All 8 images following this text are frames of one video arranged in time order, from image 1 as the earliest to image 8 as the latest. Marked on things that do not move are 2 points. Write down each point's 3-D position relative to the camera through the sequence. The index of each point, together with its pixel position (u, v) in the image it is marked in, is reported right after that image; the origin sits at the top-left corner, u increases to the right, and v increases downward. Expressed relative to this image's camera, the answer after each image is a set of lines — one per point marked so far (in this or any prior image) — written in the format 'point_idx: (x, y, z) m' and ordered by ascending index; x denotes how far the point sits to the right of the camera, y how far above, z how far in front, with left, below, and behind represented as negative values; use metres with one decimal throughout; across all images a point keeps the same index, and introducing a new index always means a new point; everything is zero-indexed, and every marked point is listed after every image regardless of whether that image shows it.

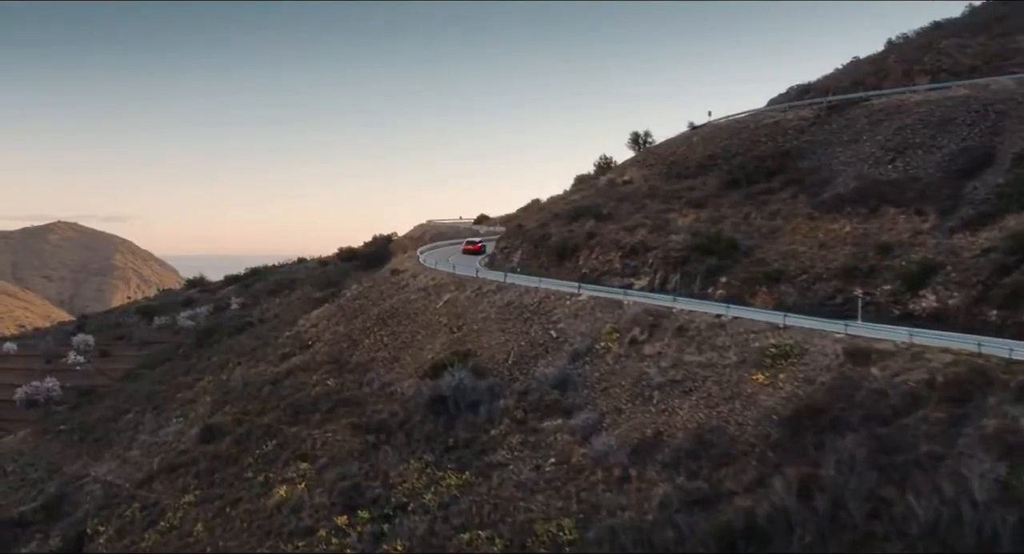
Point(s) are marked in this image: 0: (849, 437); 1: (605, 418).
0: (+4.2, -2.0, +17.5) m
1: (+1.3, -2.0, +19.9) m
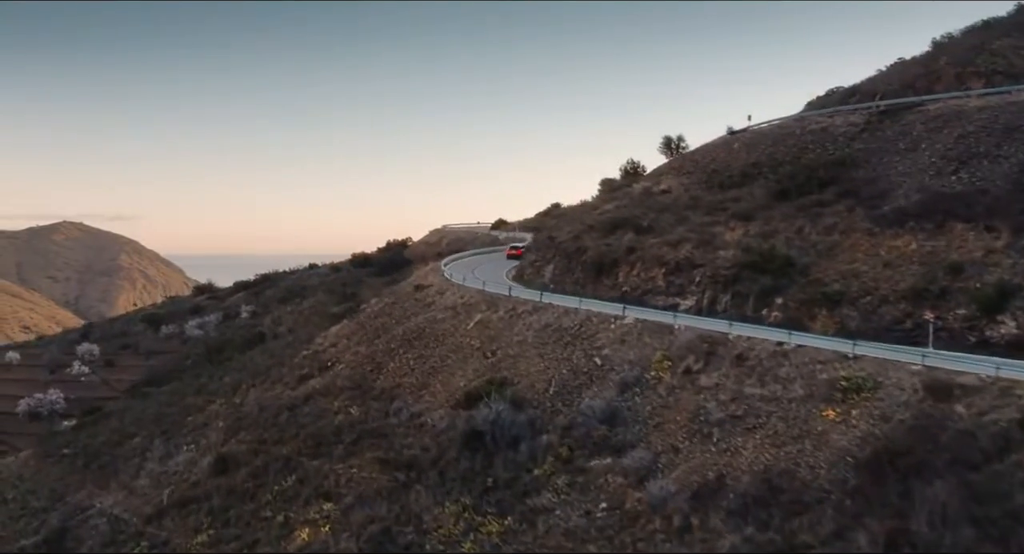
0: (+4.8, -2.3, +15.7) m
1: (+1.9, -2.3, +18.1) m
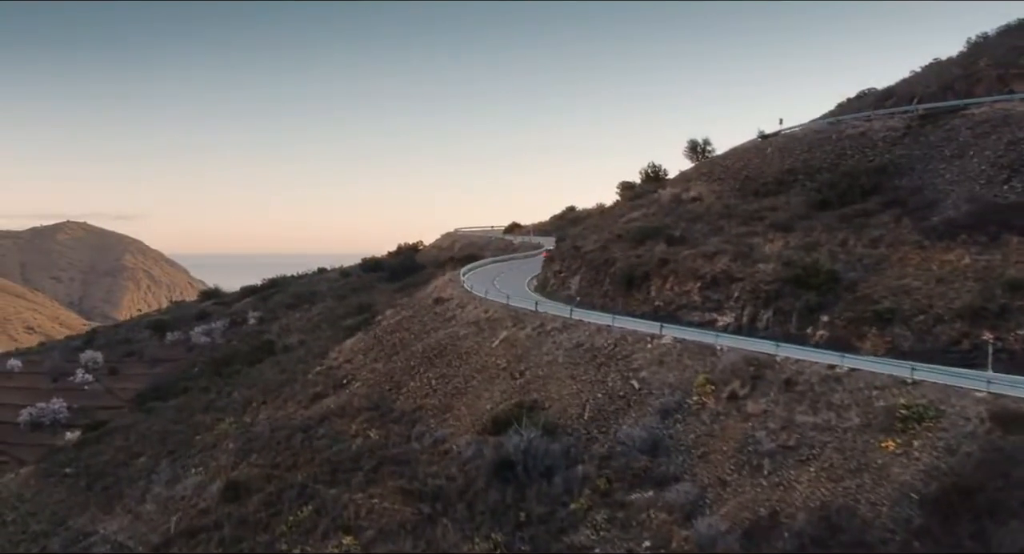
0: (+5.2, -2.6, +14.4) m
1: (+2.4, -2.6, +16.8) m
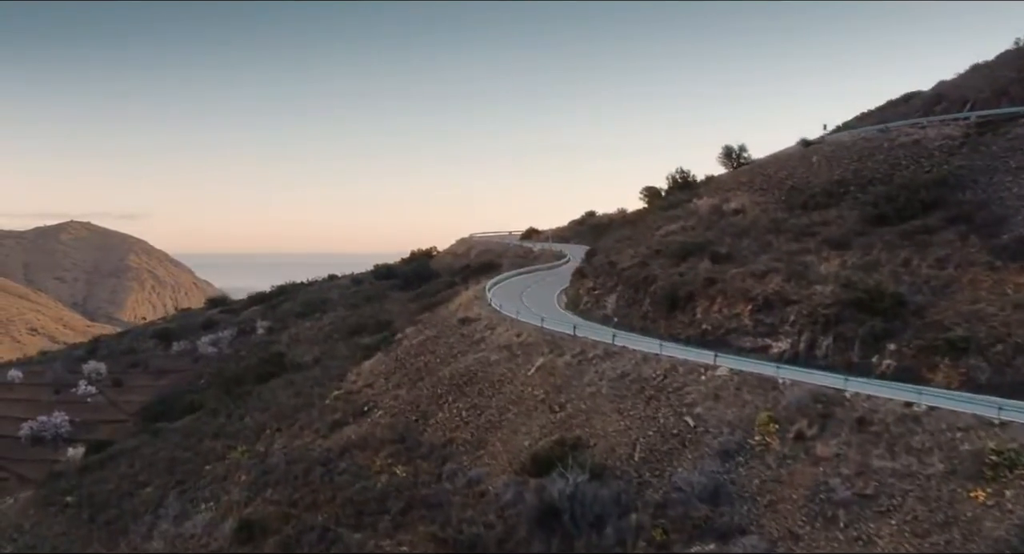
0: (+5.7, -2.9, +12.7) m
1: (+2.9, -2.9, +15.2) m
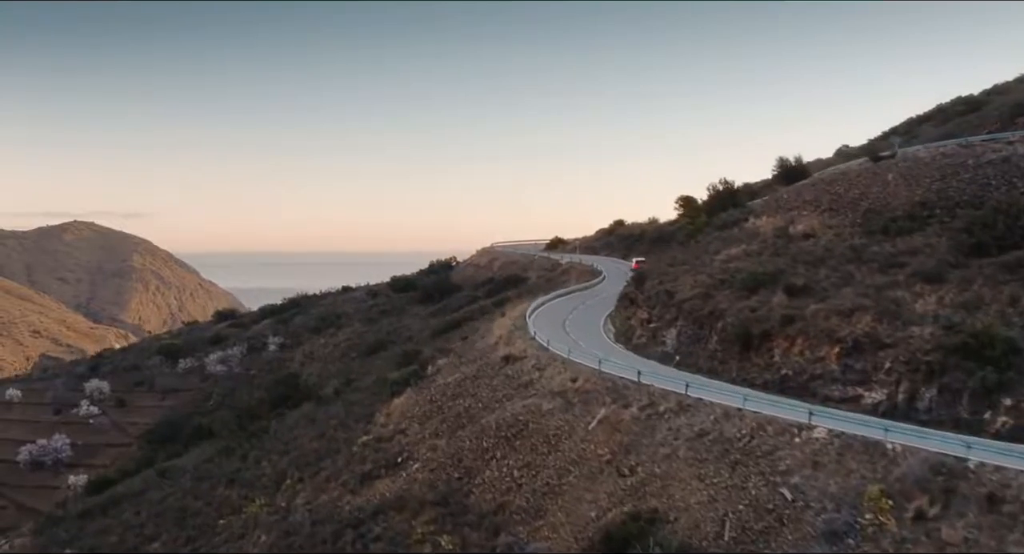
0: (+6.4, -3.5, +10.2) m
1: (+3.6, -3.5, +12.7) m
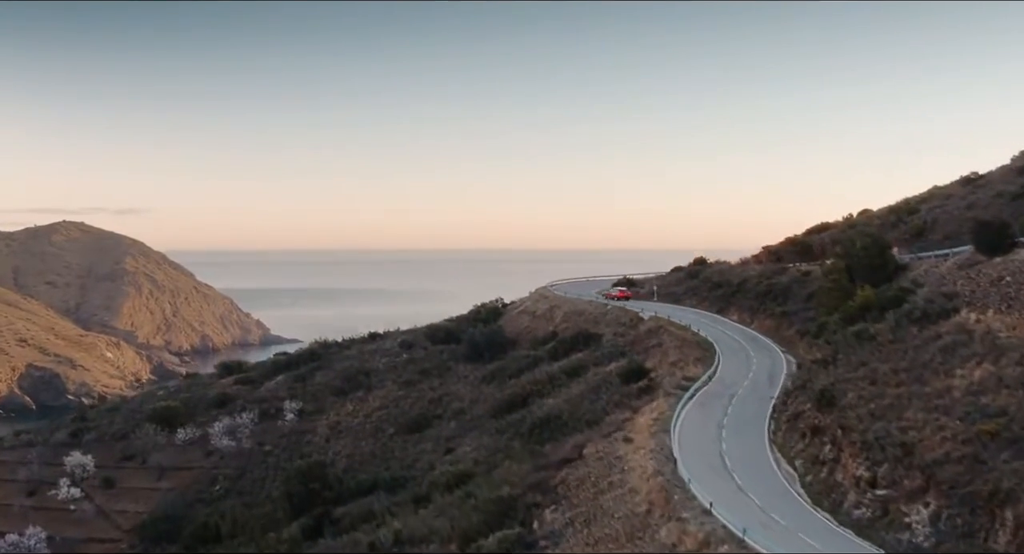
0: (+8.3, -5.2, +3.2) m
1: (+5.4, -5.2, +5.7) m
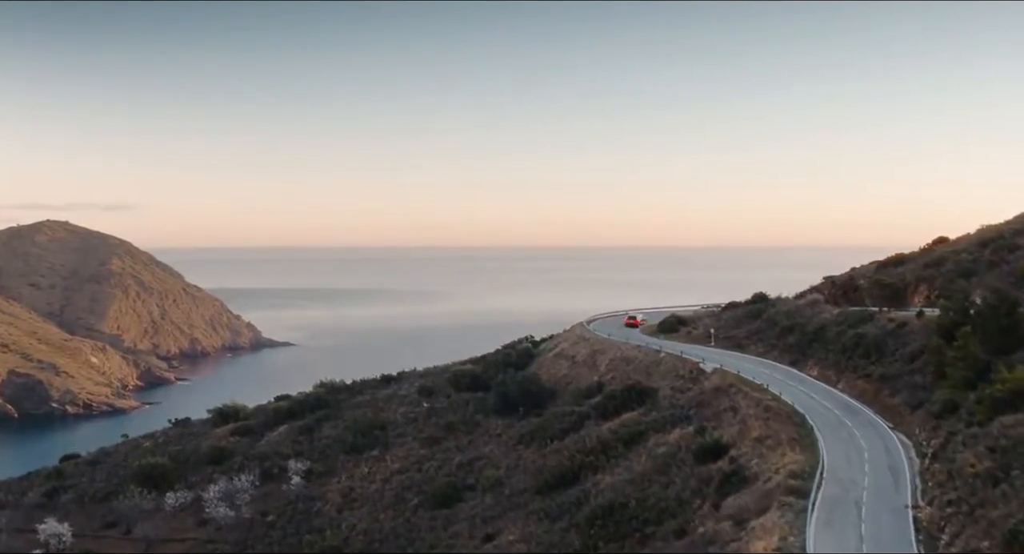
0: (+9.4, -6.4, -1.2) m
1: (+6.5, -6.4, +1.3) m
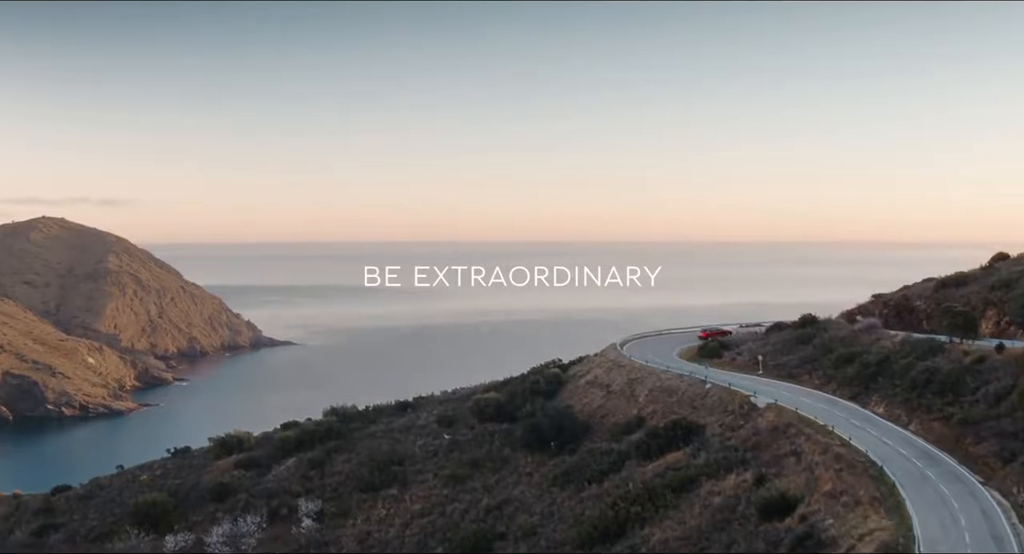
0: (+10.0, -7.2, -3.7) m
1: (+7.2, -7.1, -1.3) m
